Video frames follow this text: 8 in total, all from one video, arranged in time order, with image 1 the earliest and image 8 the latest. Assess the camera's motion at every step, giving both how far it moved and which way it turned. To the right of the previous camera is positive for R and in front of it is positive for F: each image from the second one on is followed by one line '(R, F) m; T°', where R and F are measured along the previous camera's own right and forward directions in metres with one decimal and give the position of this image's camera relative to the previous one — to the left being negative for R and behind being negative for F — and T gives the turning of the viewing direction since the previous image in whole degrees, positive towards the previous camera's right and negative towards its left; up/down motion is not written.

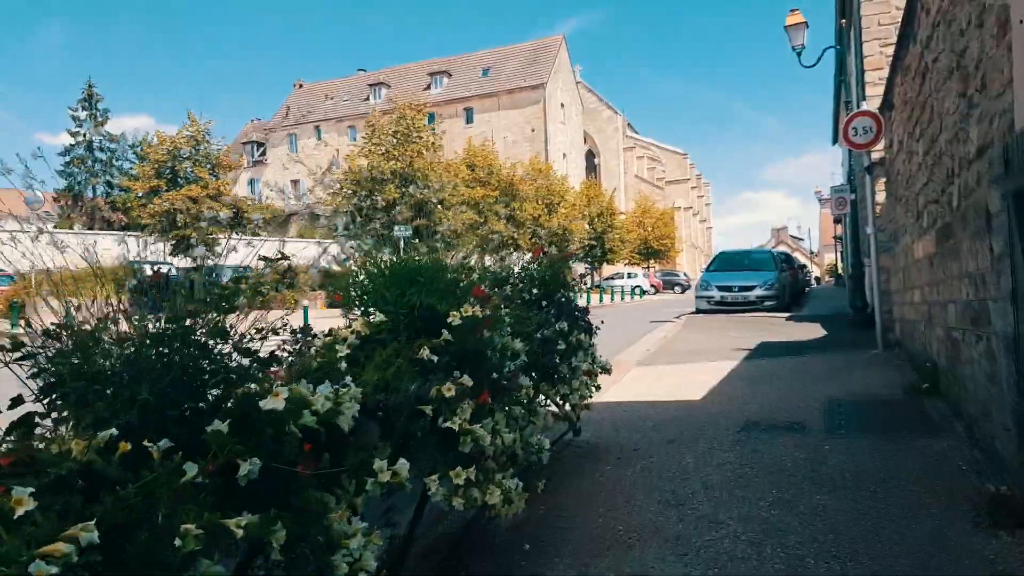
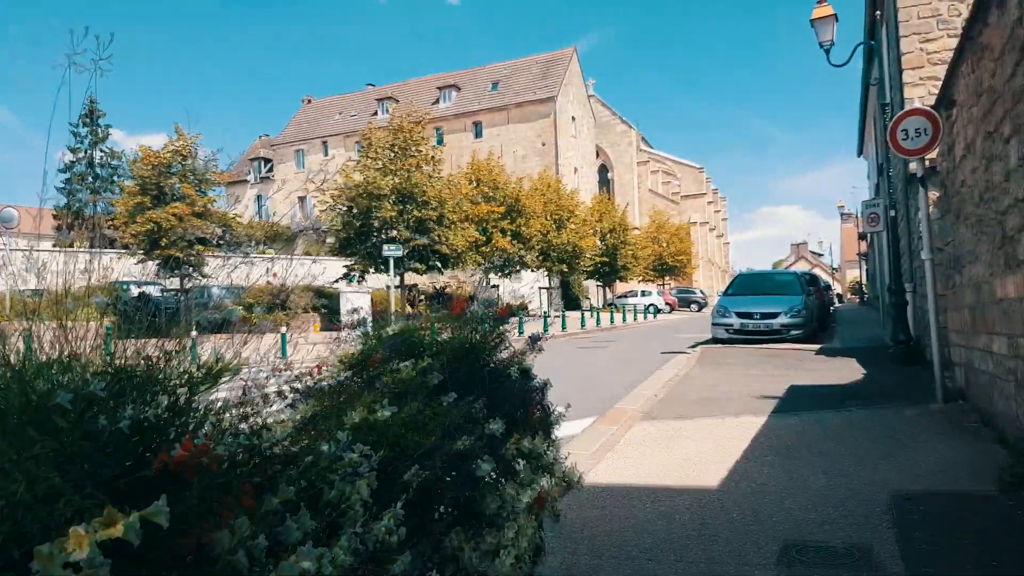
(+0.4, +1.5) m; -1°
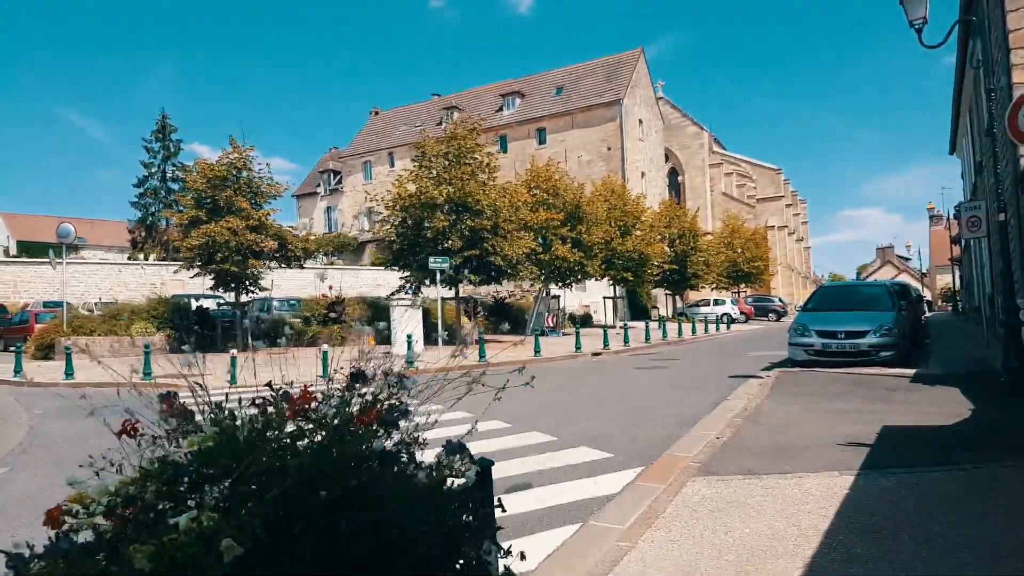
(+0.4, +1.2) m; -5°
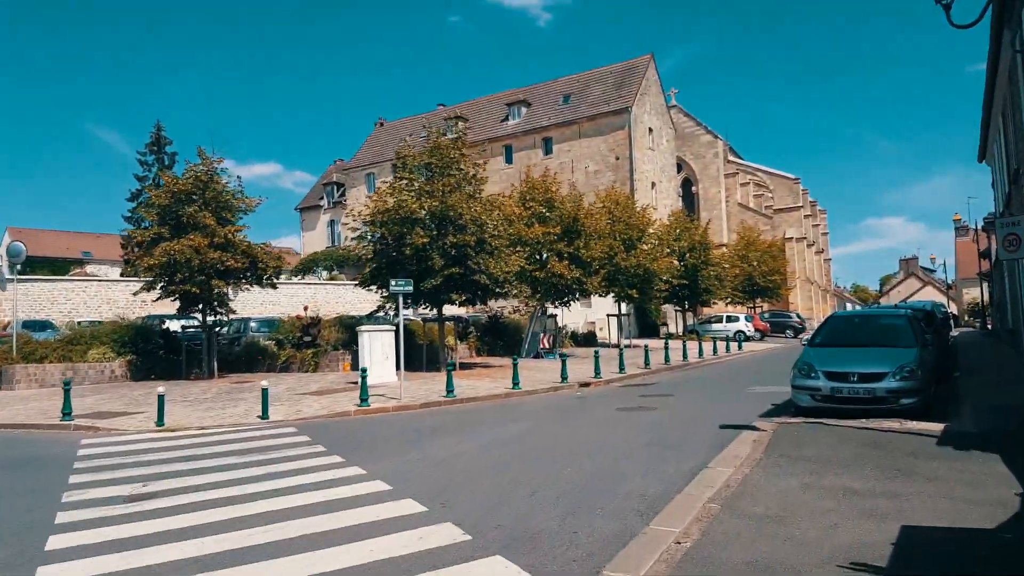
(+0.9, +1.8) m; -1°
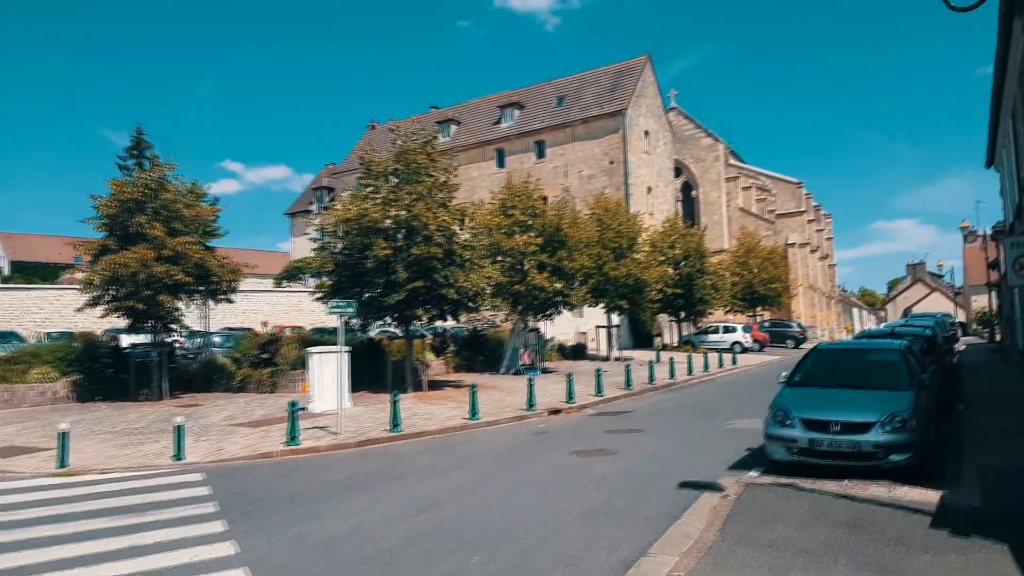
(+0.9, +1.5) m; 0°
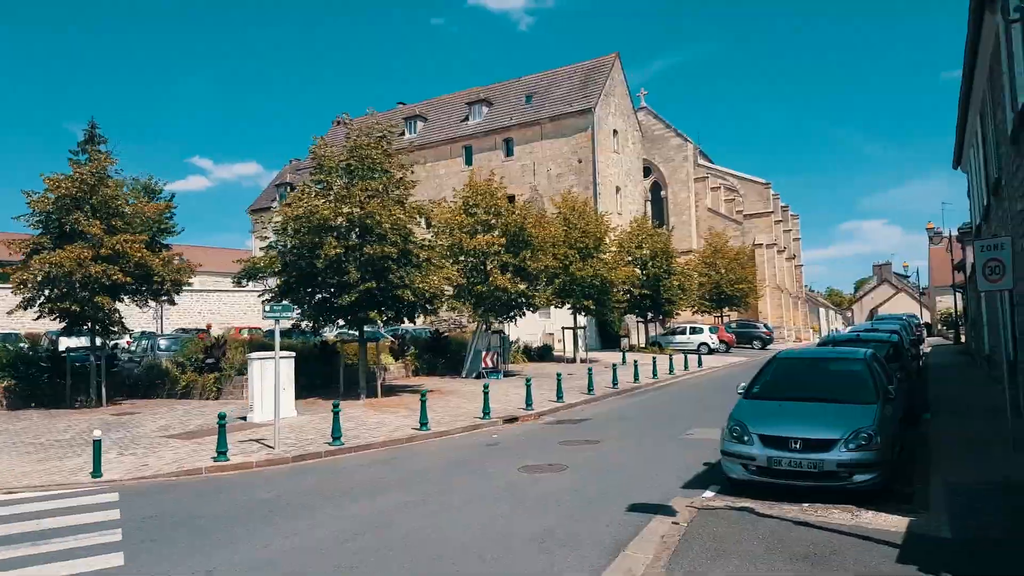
(+0.4, +0.7) m; +2°
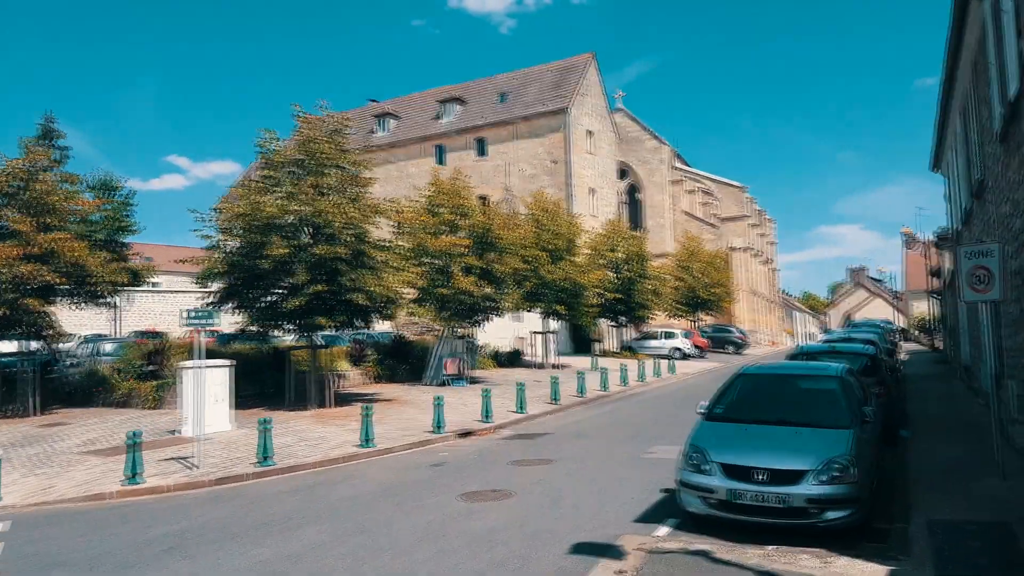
(+0.4, +1.0) m; +2°
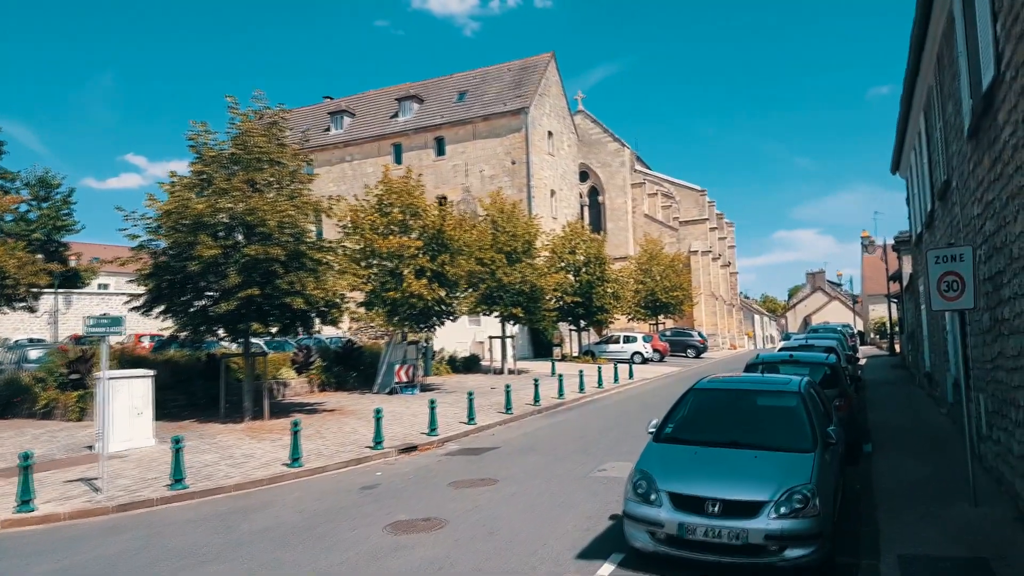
(+0.3, +0.8) m; +3°
